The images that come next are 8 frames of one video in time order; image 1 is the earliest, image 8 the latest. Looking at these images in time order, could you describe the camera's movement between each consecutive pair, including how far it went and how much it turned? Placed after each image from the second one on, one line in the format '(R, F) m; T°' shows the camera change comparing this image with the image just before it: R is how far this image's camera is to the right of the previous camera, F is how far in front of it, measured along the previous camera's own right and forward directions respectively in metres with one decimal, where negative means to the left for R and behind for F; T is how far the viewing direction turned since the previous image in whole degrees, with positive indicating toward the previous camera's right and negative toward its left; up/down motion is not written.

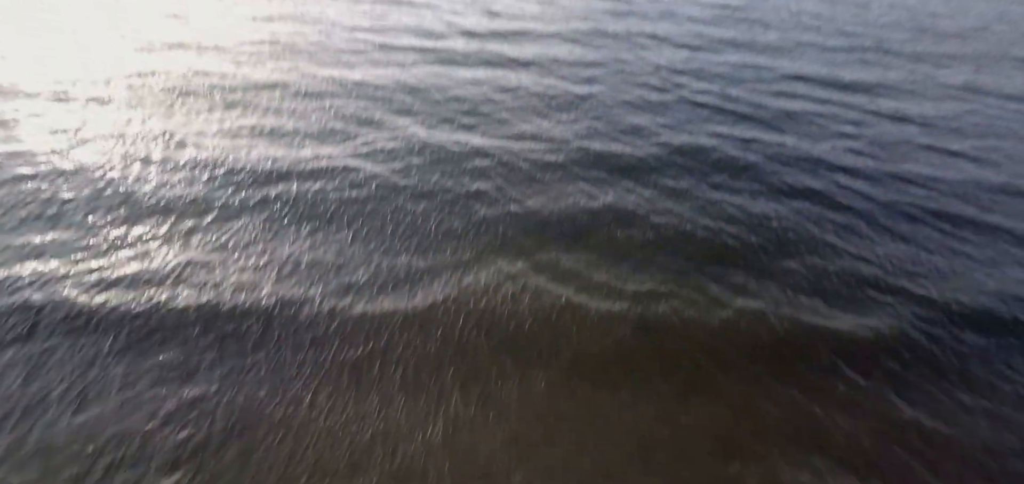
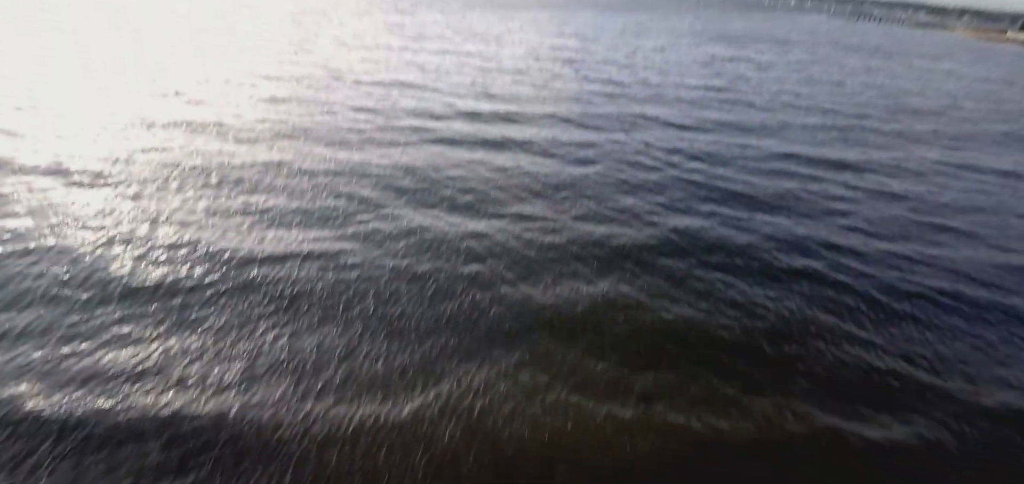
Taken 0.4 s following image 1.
(0.0, 0.0) m; +1°
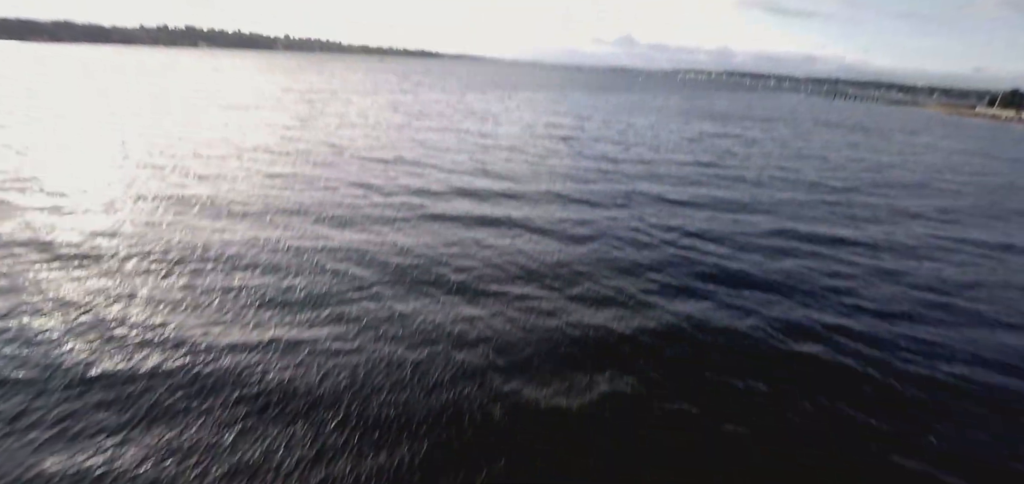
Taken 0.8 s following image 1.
(0.0, 0.0) m; +1°
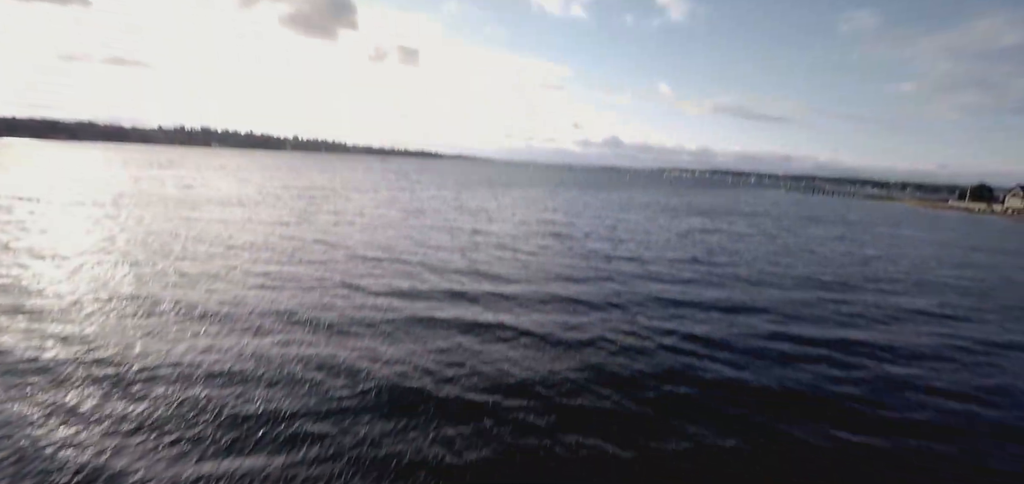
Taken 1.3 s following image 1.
(0.0, +0.1) m; +1°
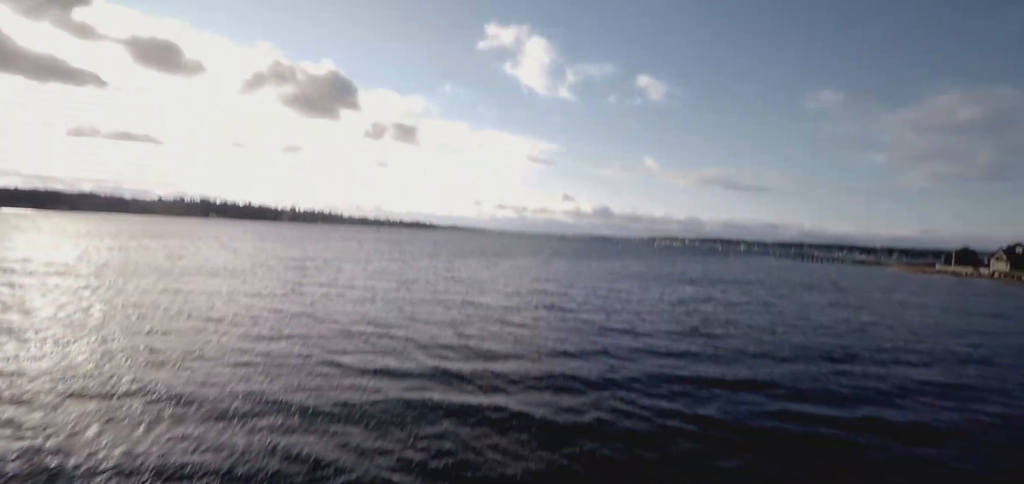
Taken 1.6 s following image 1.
(0.0, +0.2) m; +1°
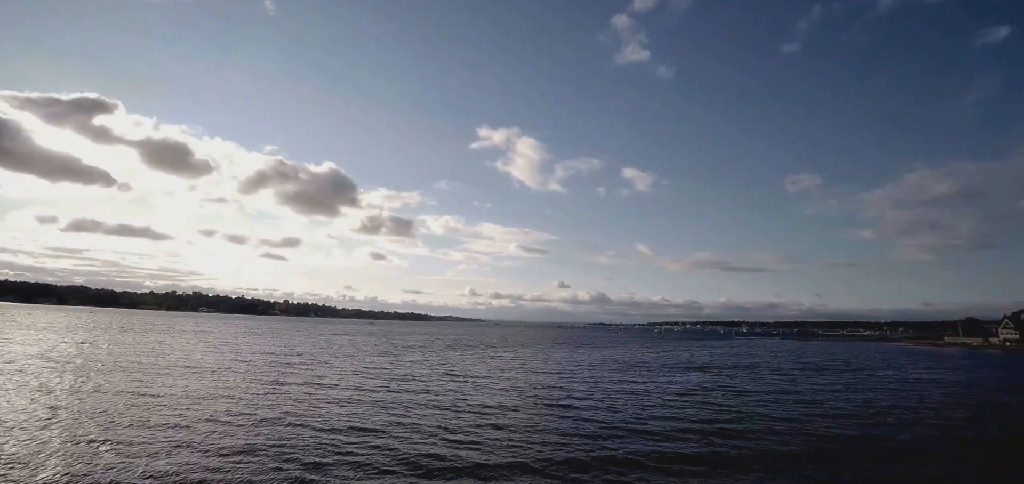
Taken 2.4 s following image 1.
(-0.1, +0.3) m; +1°
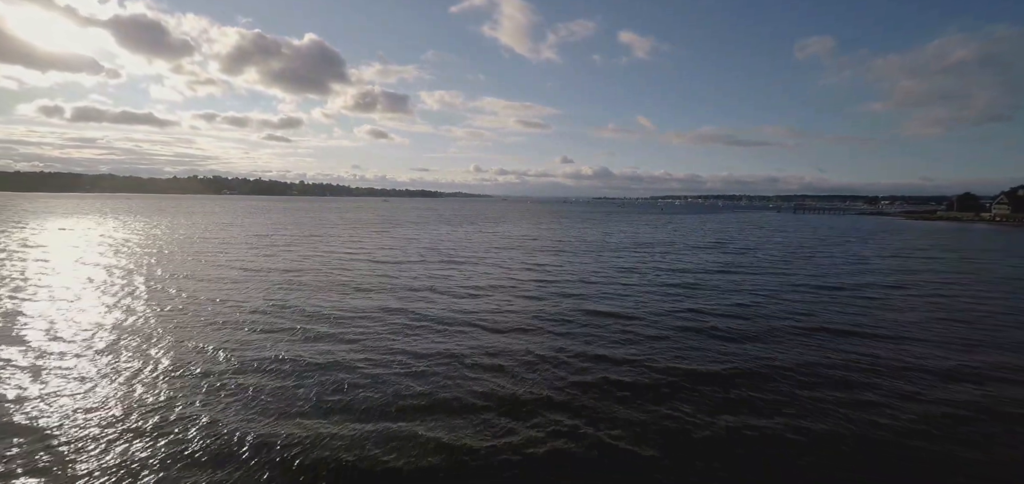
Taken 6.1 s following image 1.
(+1.2, +0.3) m; -1°
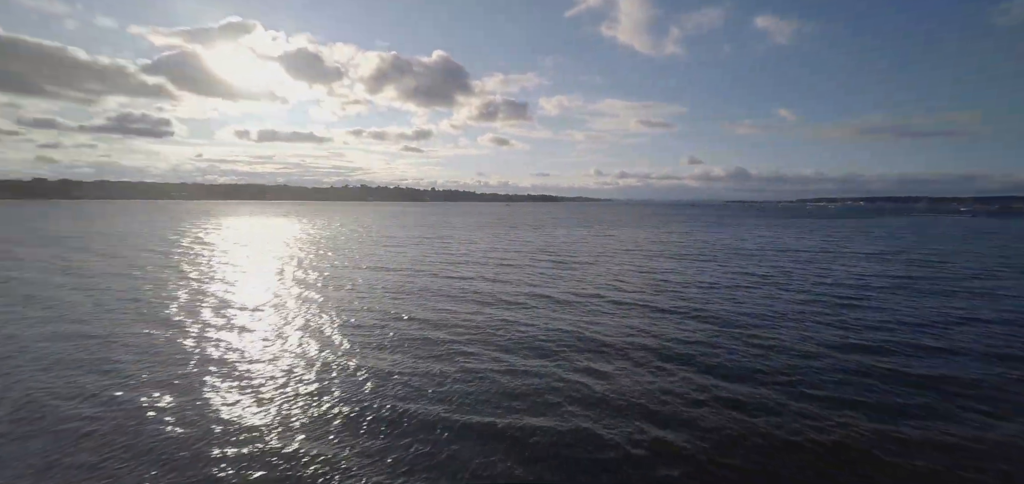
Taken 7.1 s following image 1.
(-0.2, +3.4) m; -13°
